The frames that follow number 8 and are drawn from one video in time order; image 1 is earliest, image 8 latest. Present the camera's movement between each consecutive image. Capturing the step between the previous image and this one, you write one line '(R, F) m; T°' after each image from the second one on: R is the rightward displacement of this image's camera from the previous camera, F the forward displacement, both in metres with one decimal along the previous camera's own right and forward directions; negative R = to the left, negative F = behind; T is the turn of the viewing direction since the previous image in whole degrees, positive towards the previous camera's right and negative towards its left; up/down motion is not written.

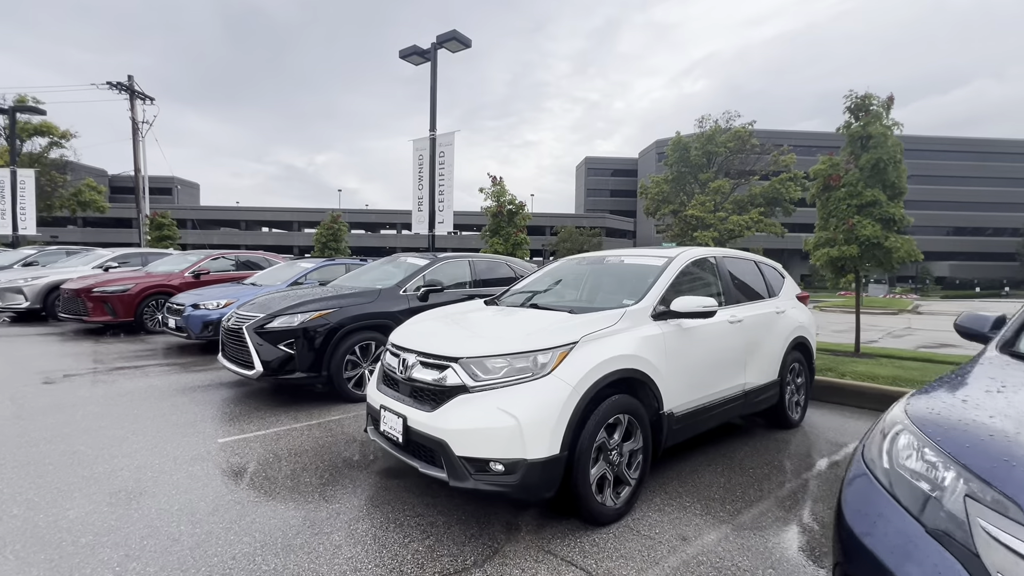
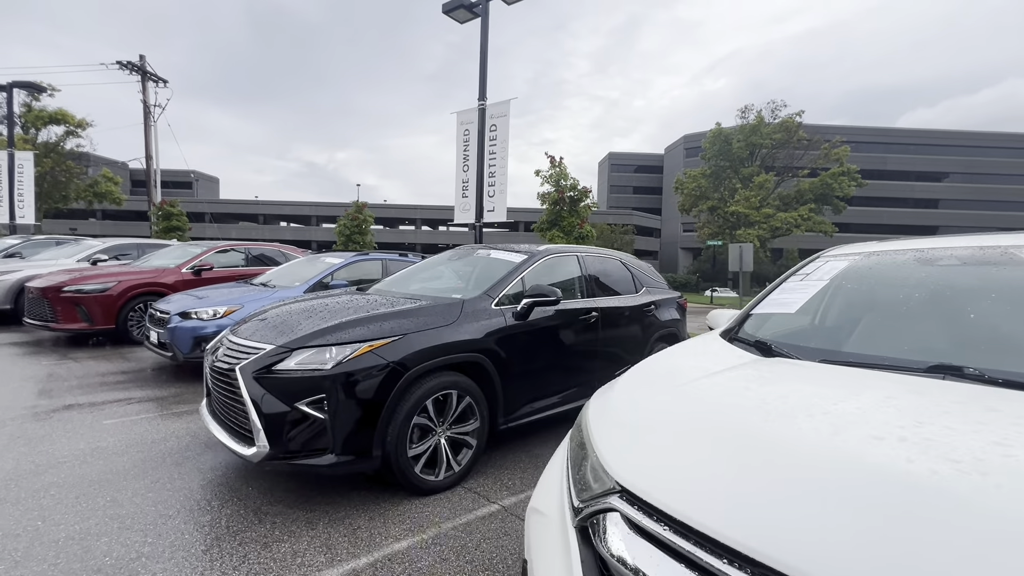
(-1.2, +2.3) m; -2°
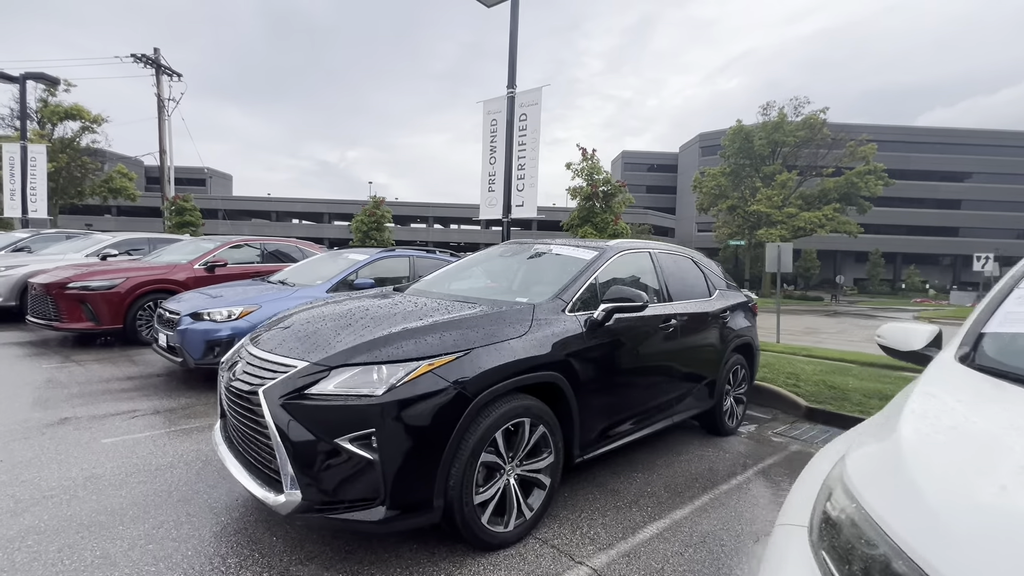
(-0.5, +0.7) m; -1°
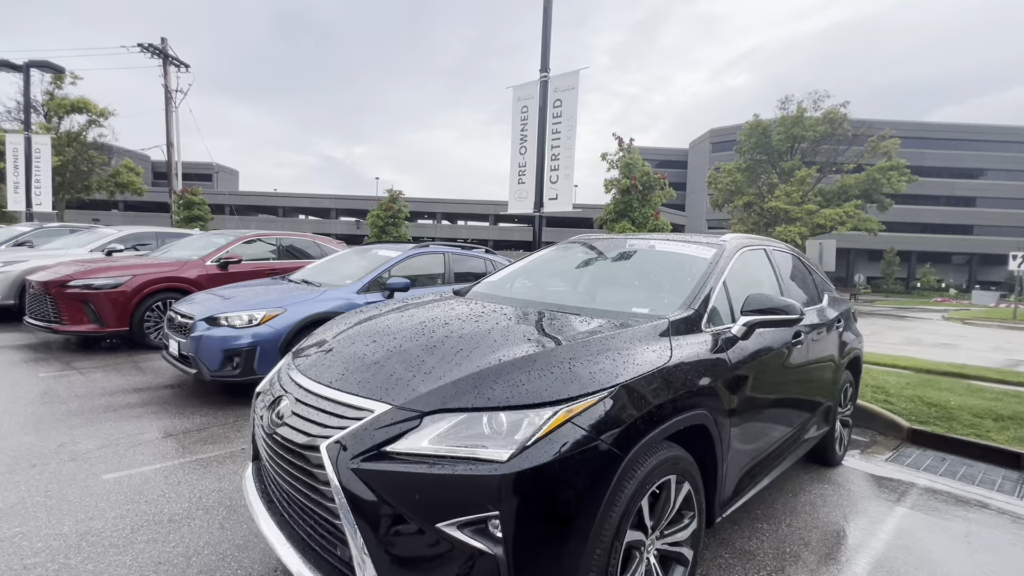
(-0.6, +0.7) m; -1°
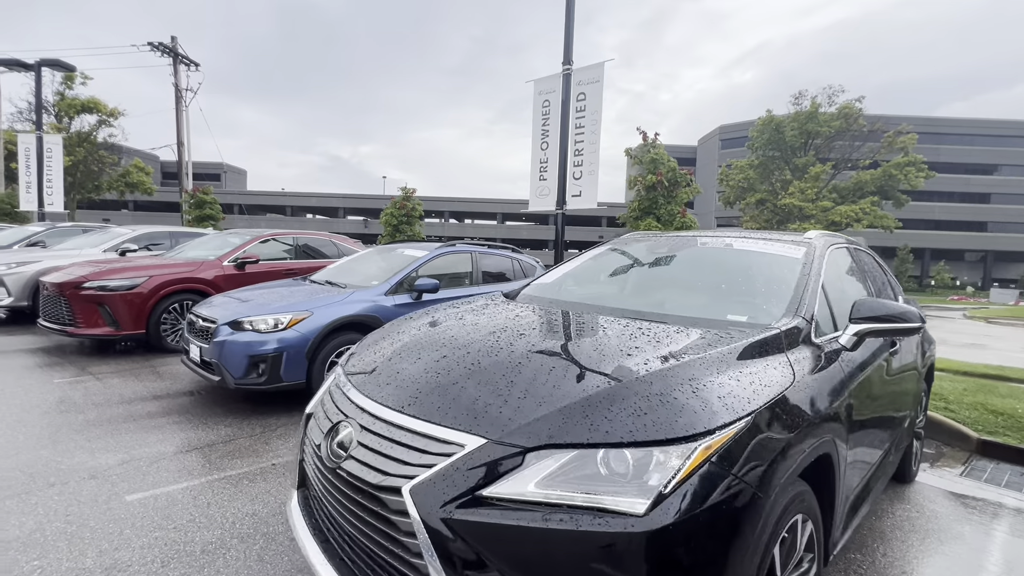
(-0.3, +0.3) m; -1°
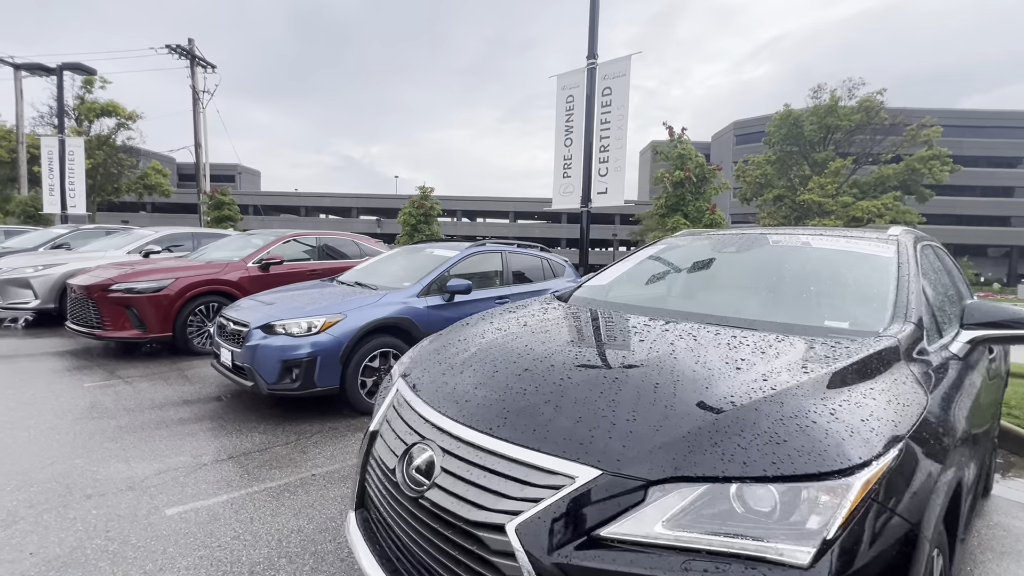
(-0.3, +0.2) m; -1°
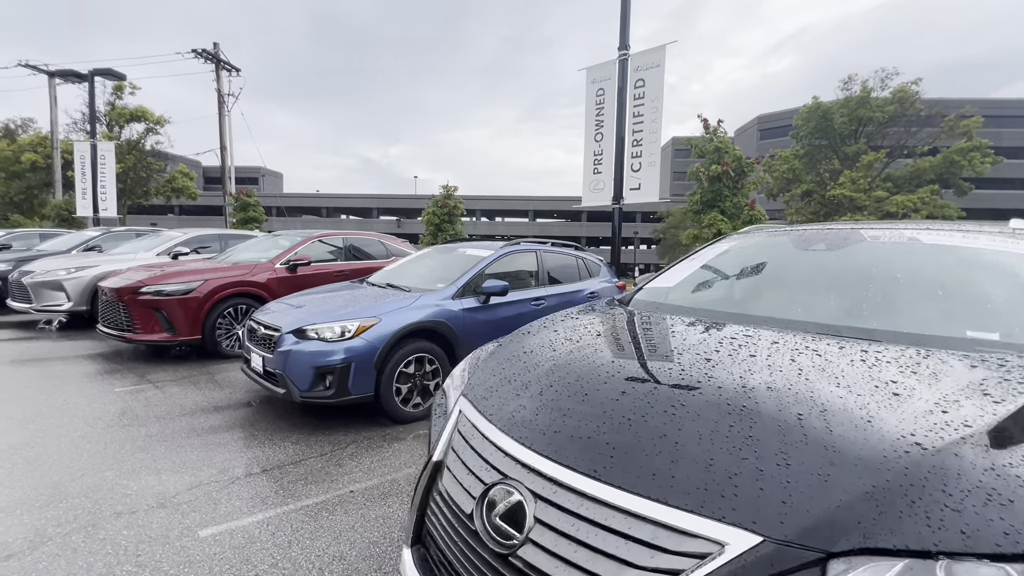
(-0.2, +0.3) m; -2°
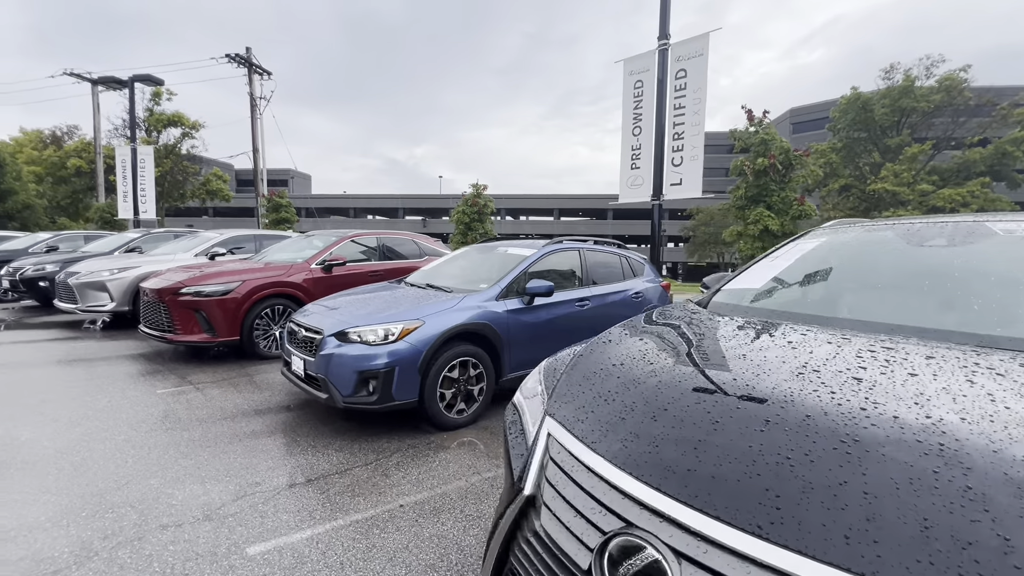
(-0.2, +0.2) m; -3°
